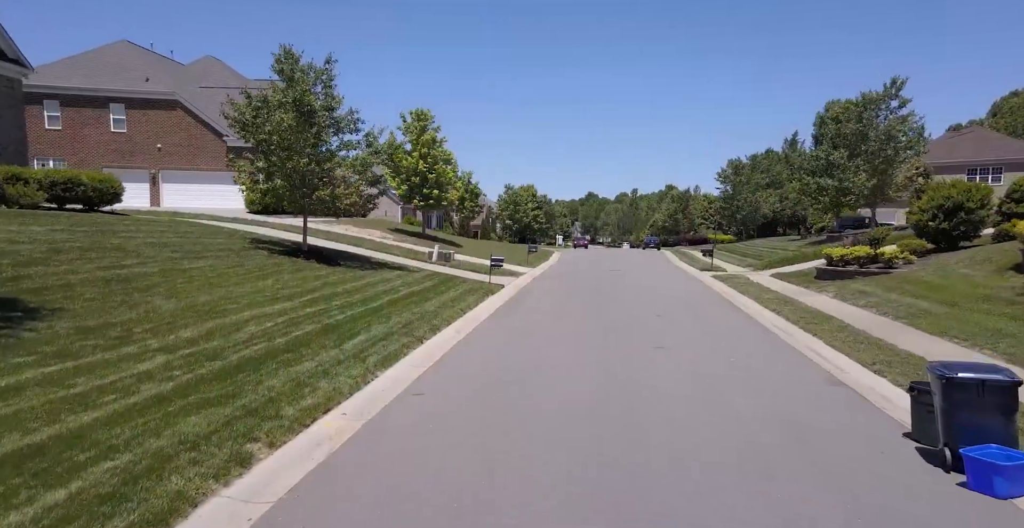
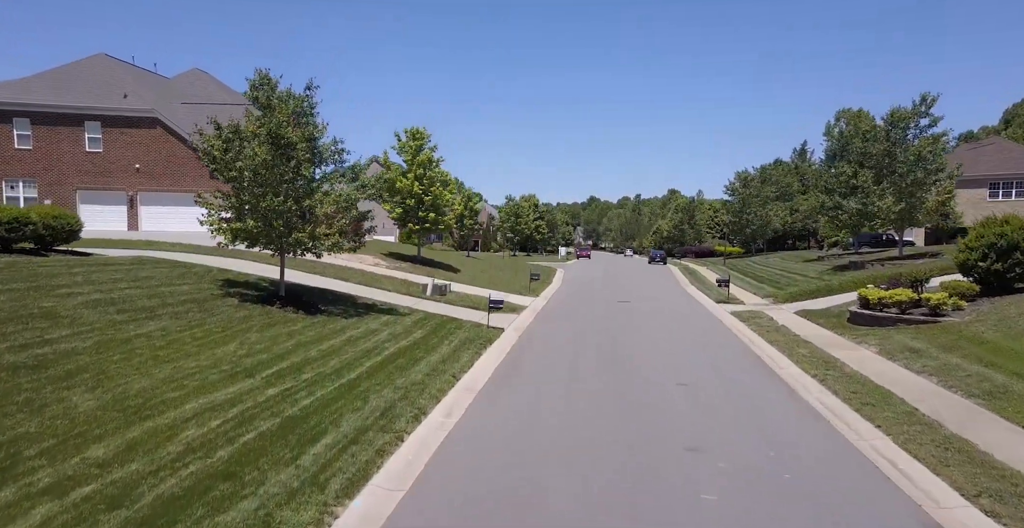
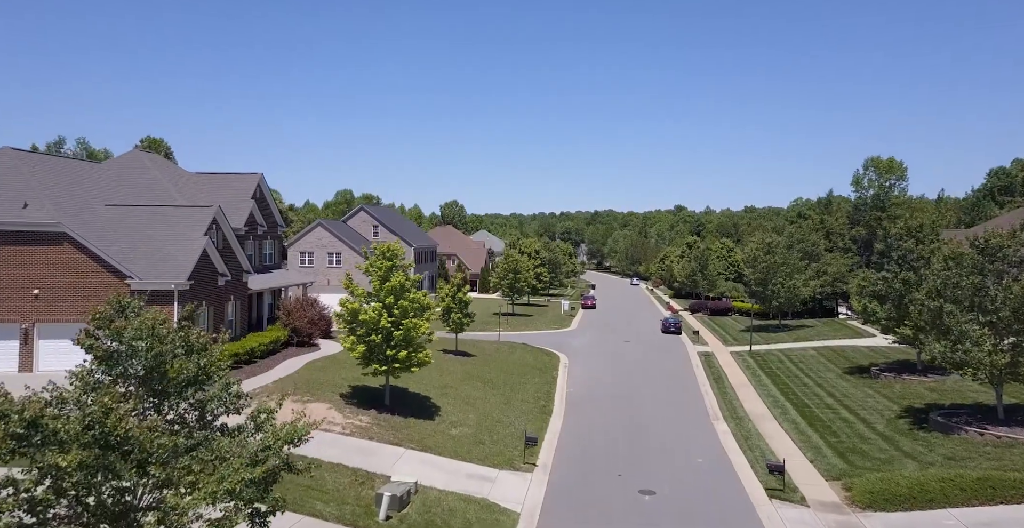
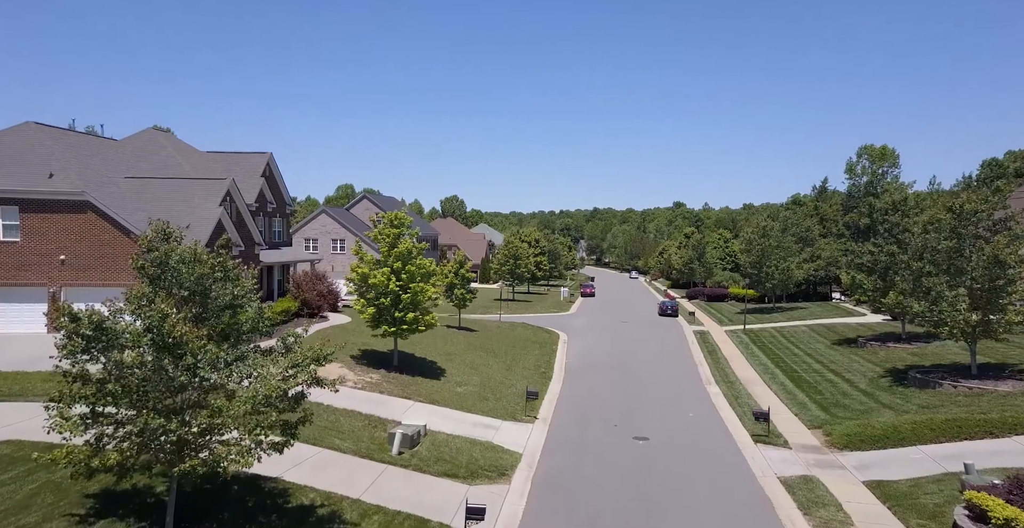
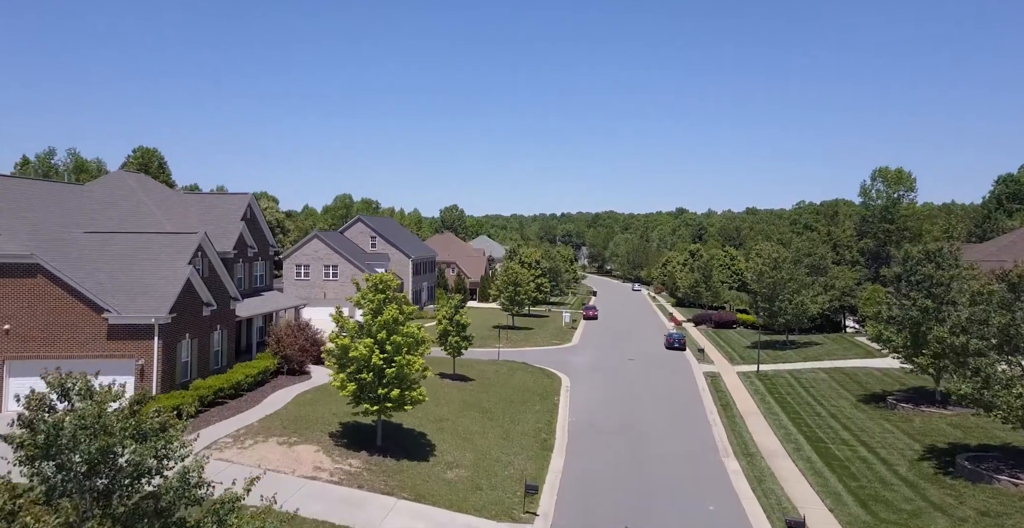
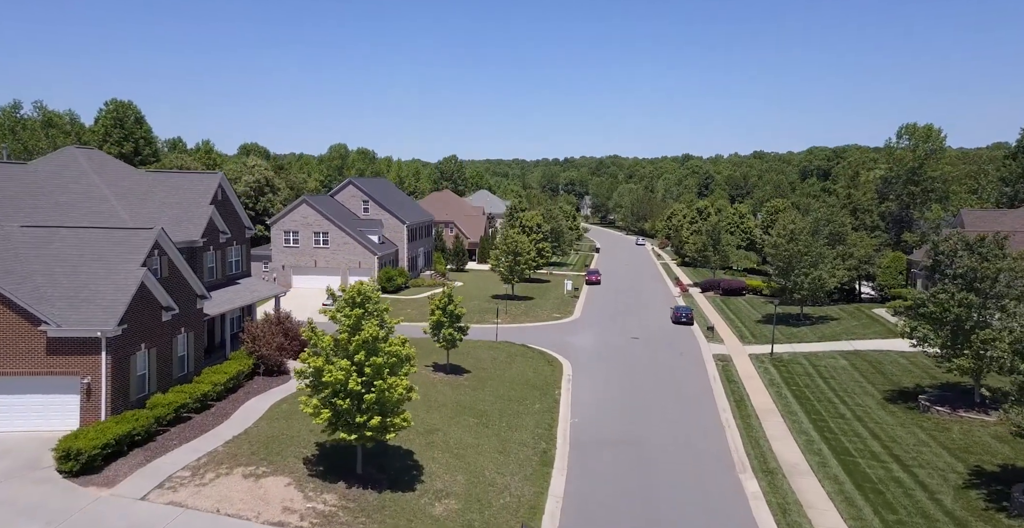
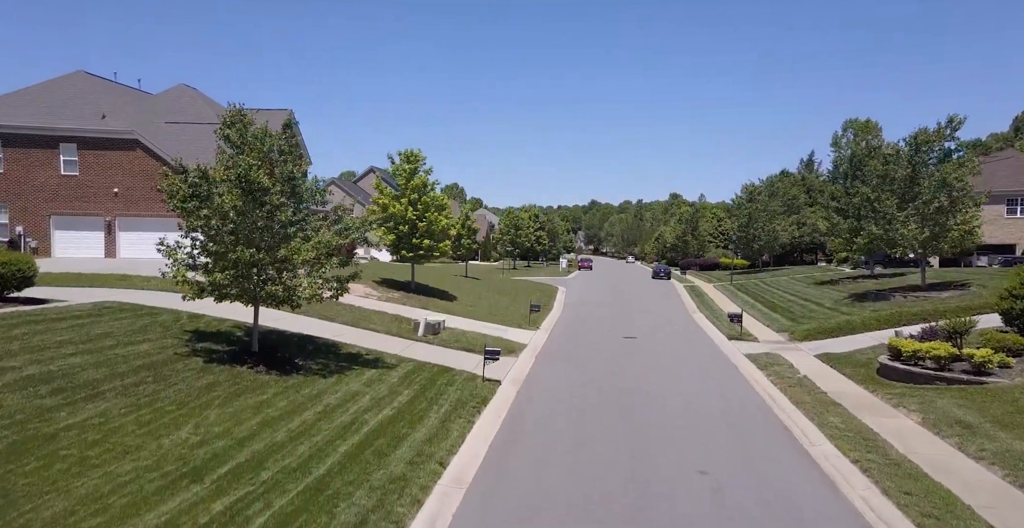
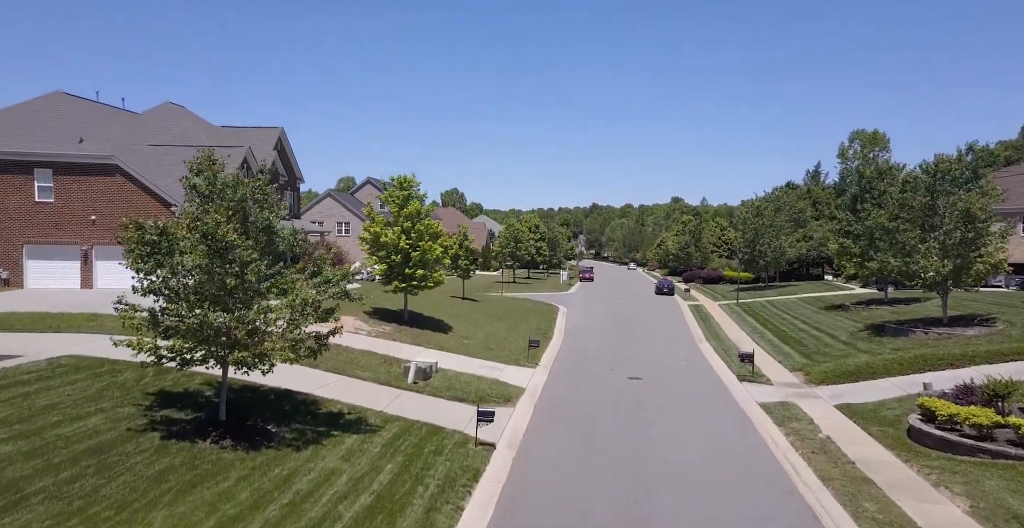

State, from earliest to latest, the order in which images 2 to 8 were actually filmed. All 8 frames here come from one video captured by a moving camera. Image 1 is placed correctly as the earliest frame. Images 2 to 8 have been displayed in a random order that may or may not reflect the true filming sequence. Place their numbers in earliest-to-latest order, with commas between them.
2, 7, 8, 4, 3, 5, 6
